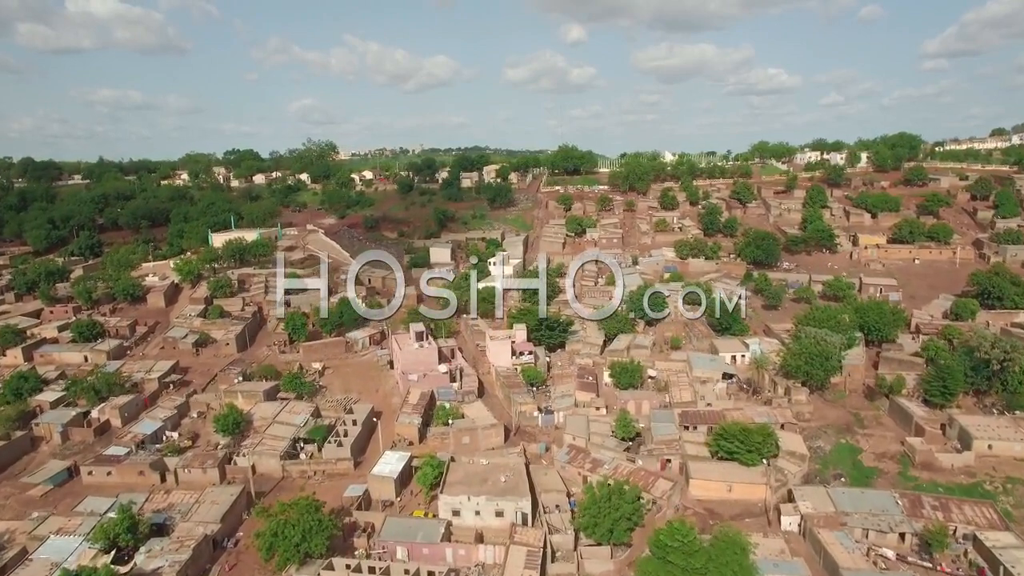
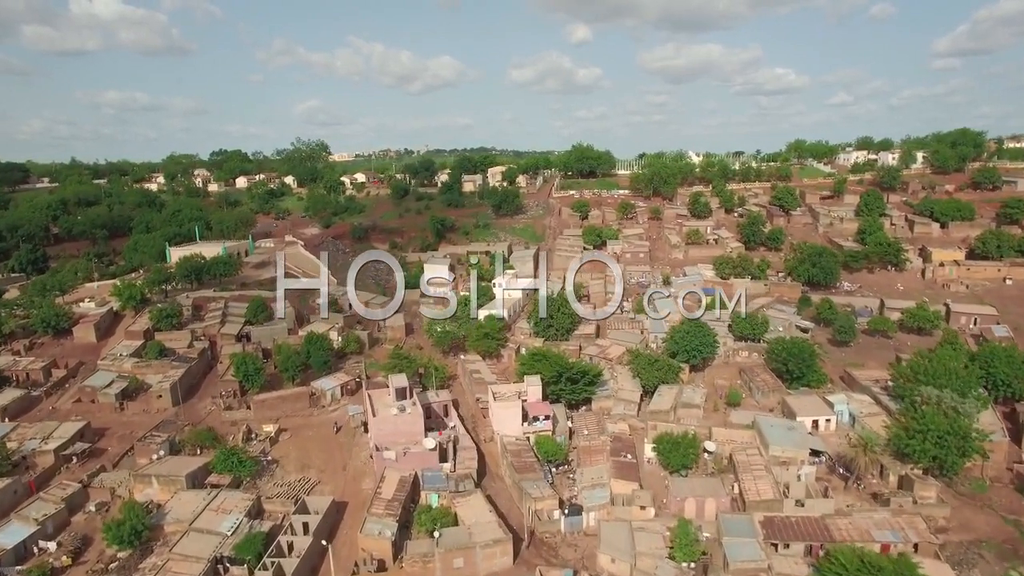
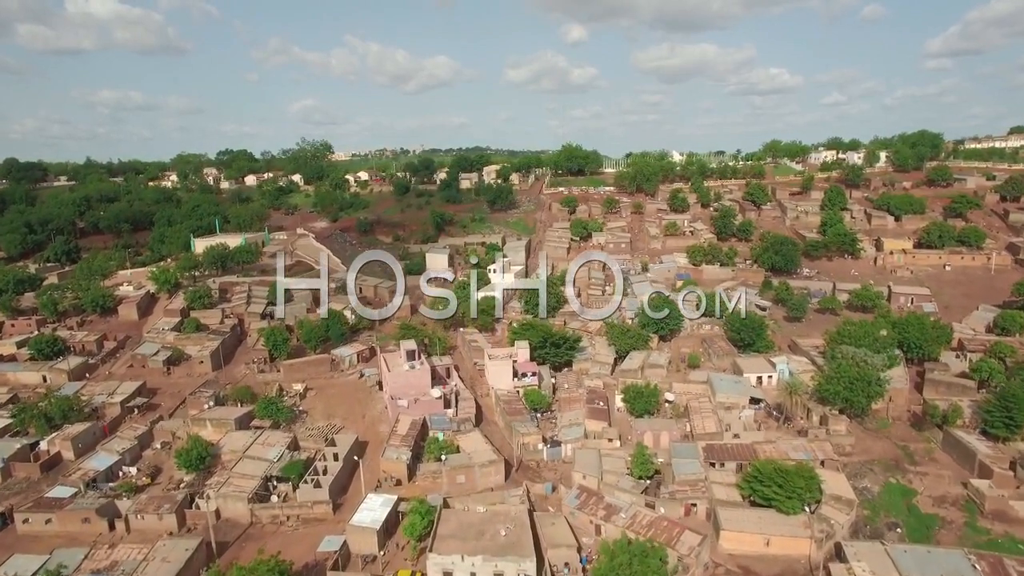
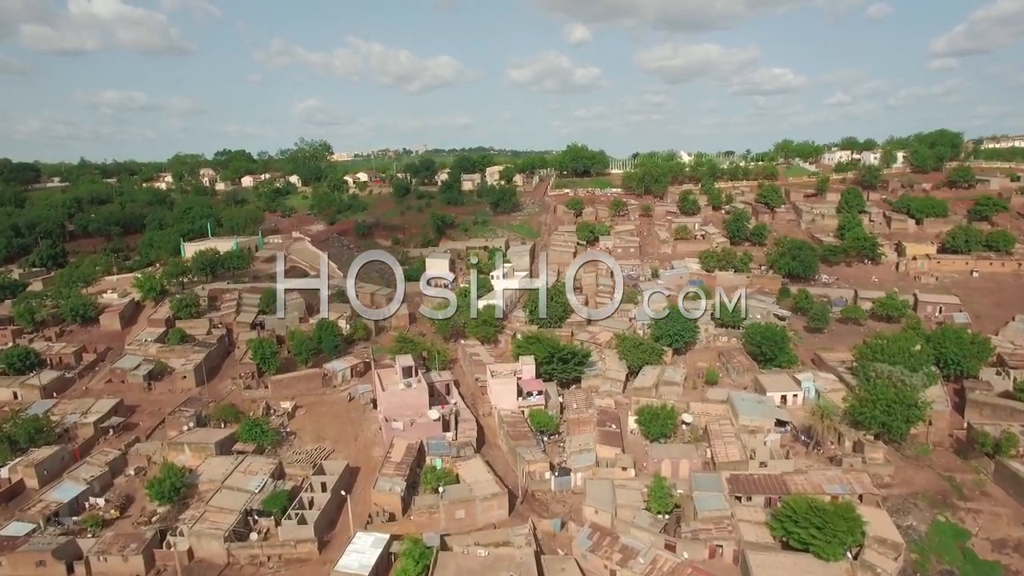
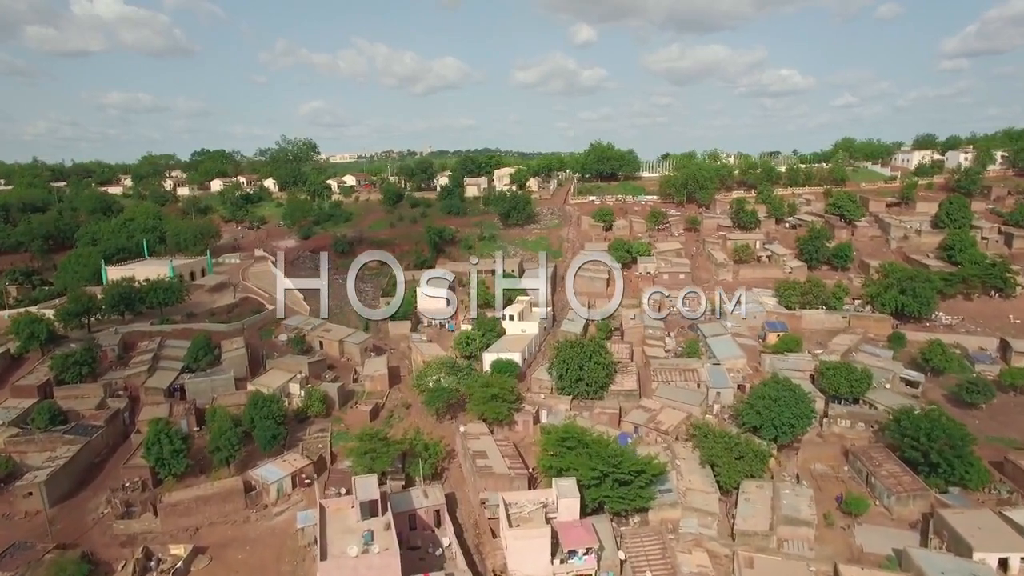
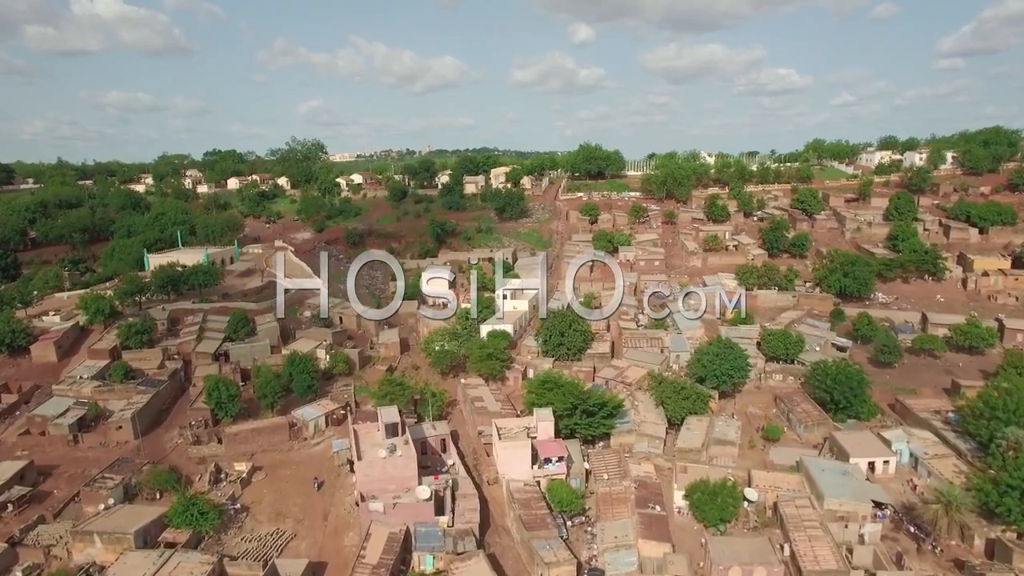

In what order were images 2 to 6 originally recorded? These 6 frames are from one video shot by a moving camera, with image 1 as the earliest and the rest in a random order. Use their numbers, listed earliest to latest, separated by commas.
3, 4, 2, 6, 5
